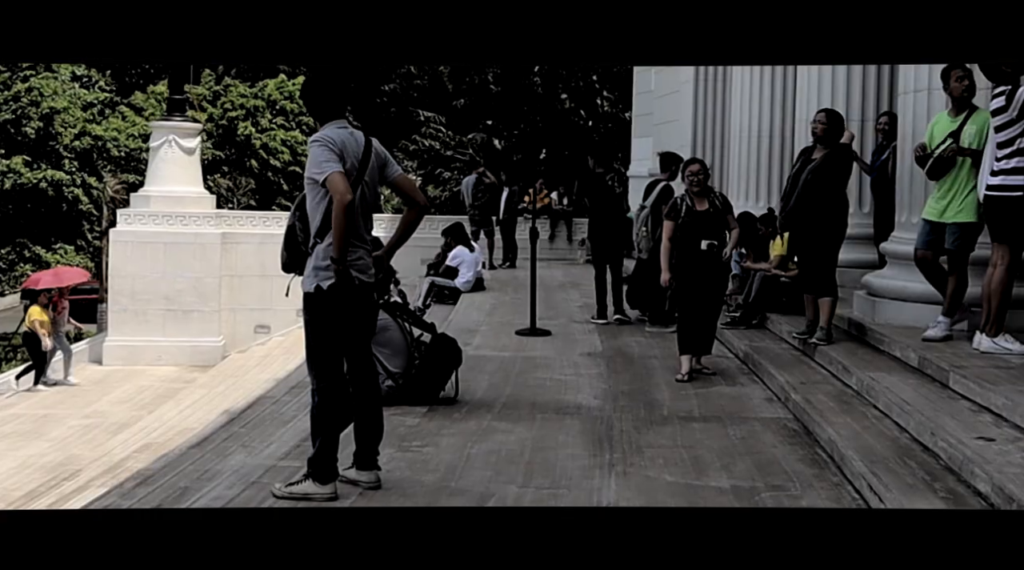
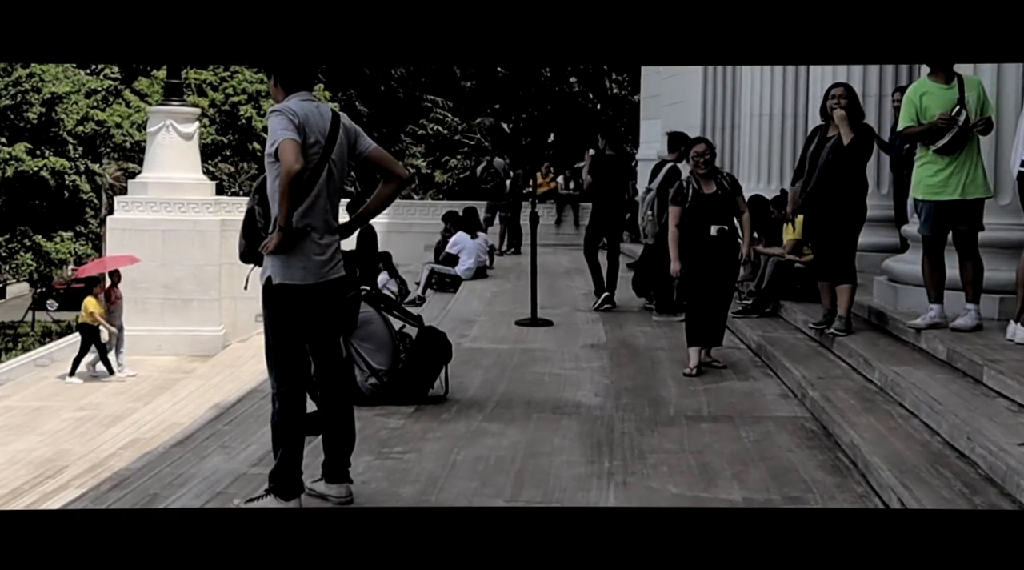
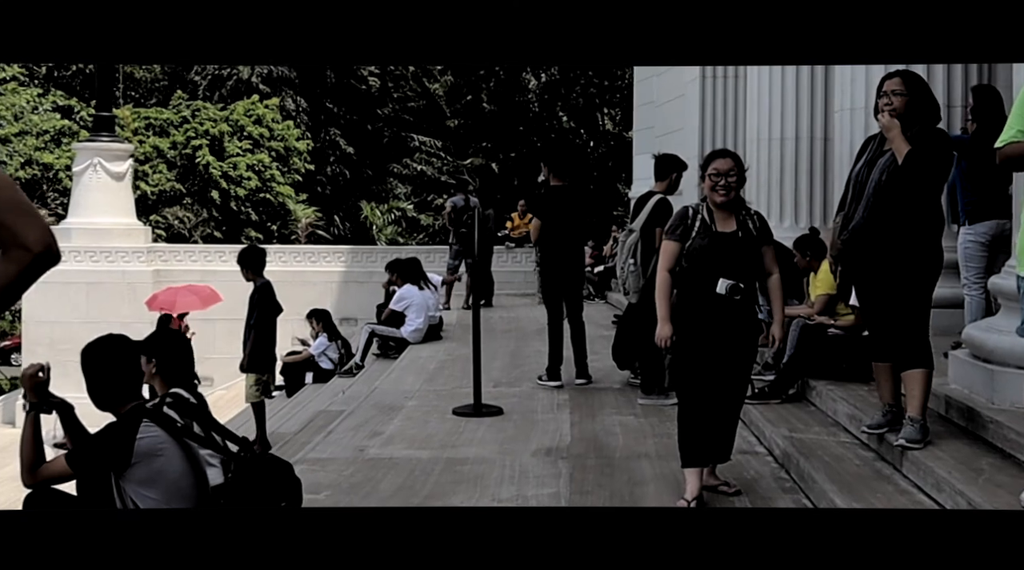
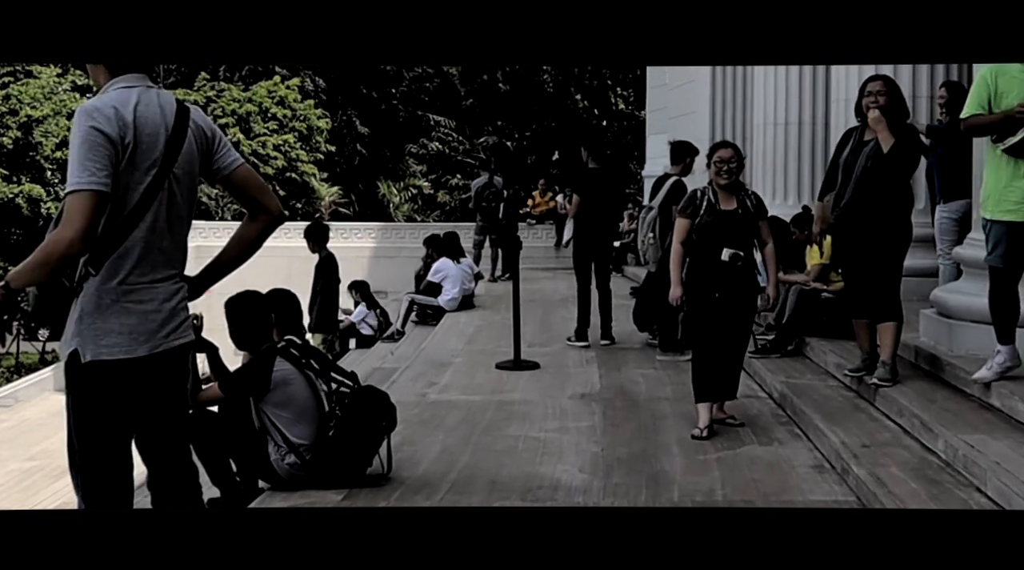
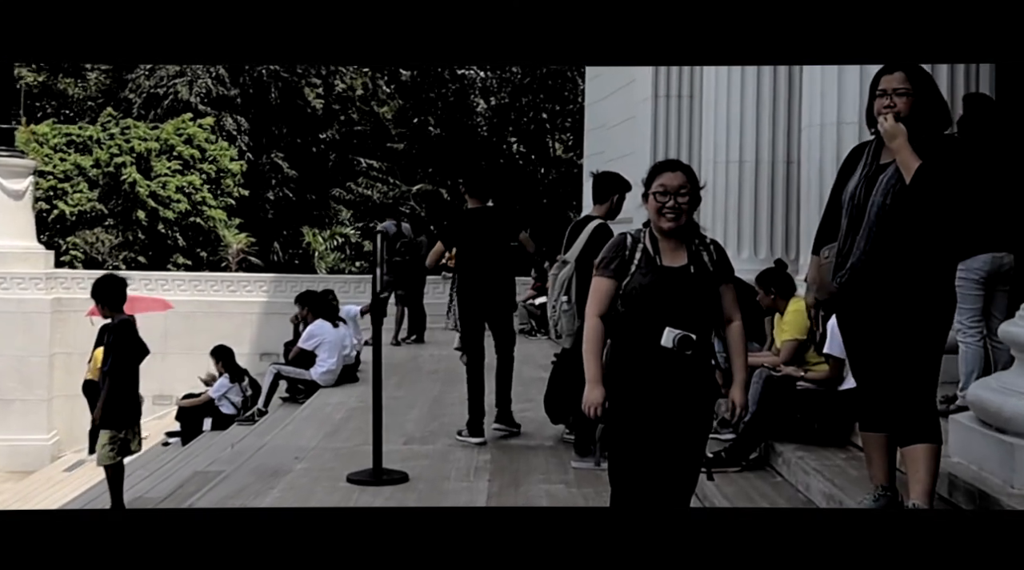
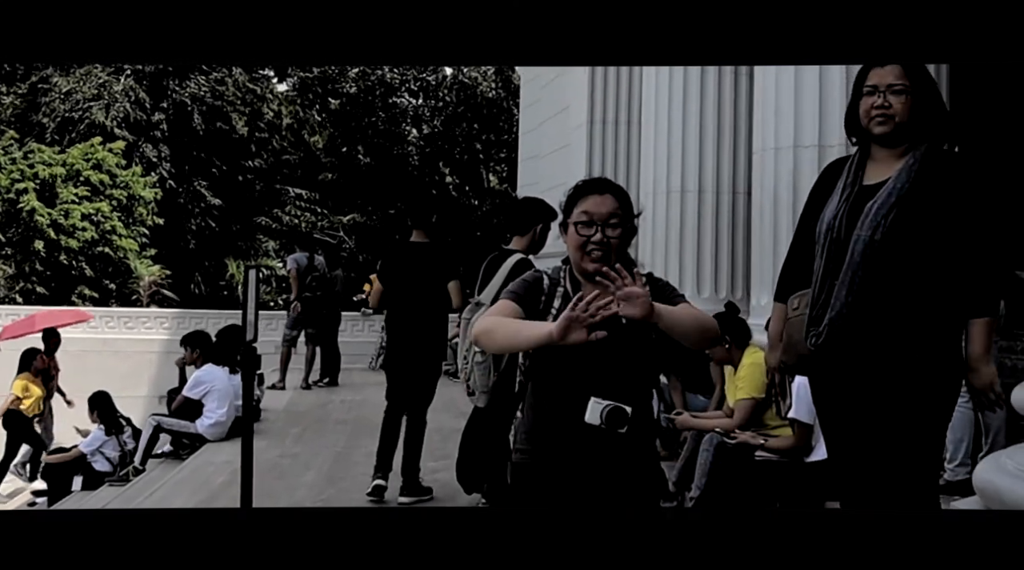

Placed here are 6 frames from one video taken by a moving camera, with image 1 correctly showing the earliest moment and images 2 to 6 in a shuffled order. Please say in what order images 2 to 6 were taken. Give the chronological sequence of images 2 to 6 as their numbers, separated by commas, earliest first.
2, 4, 3, 5, 6
